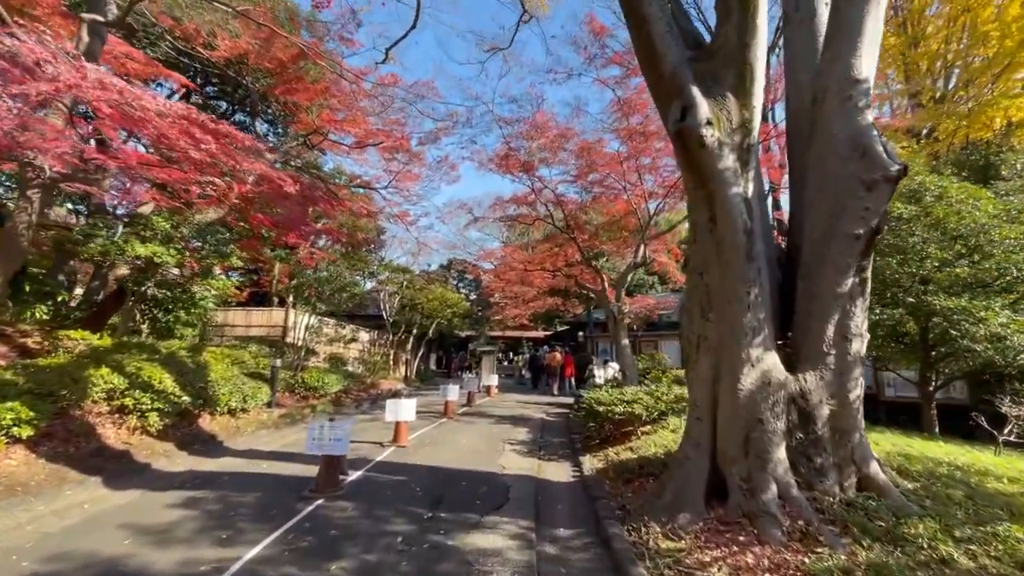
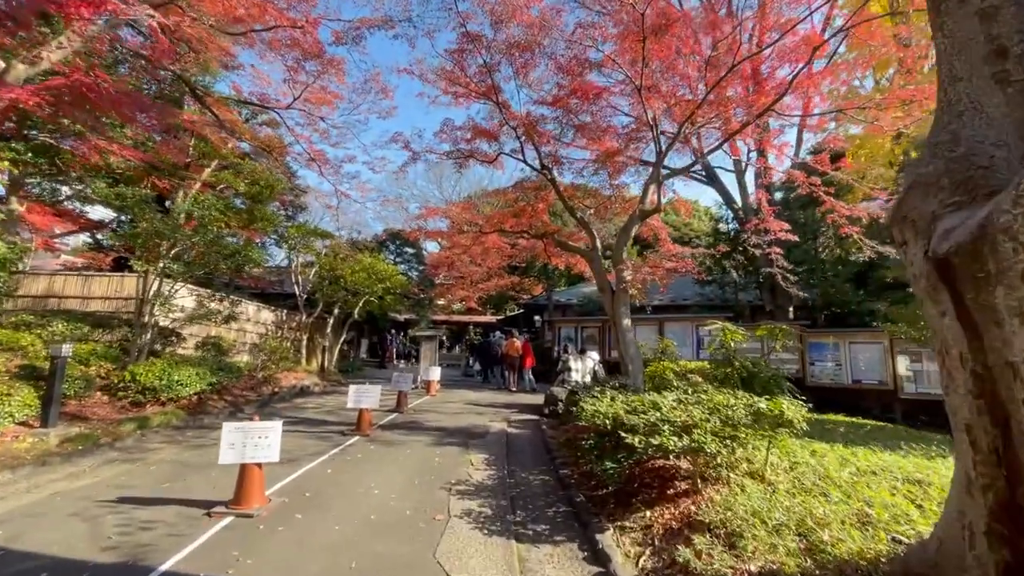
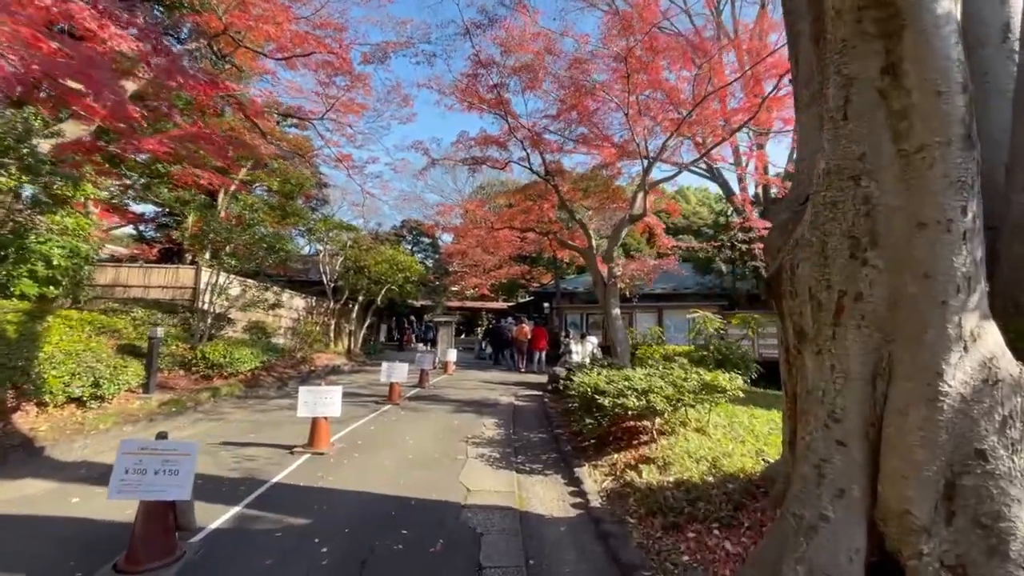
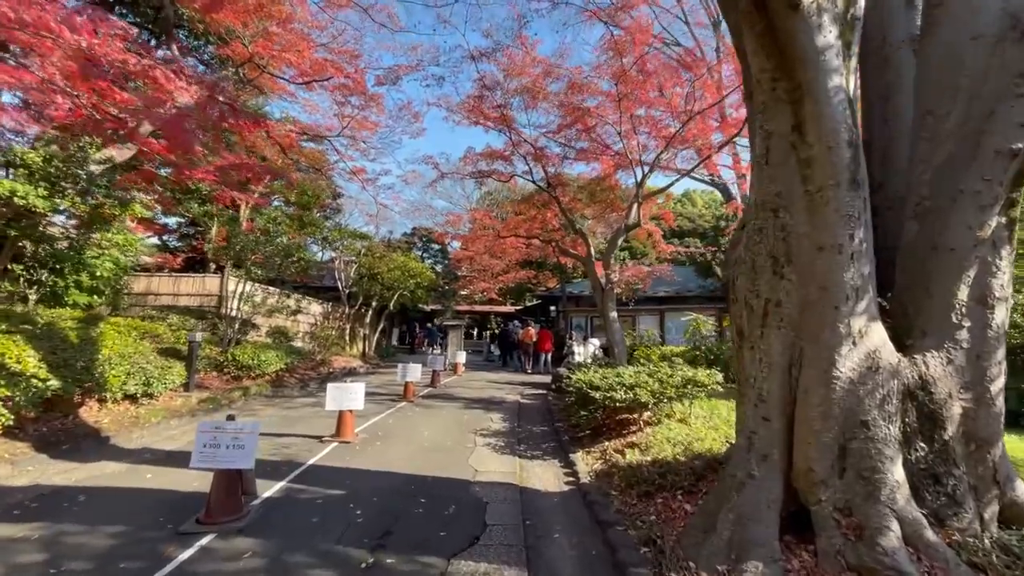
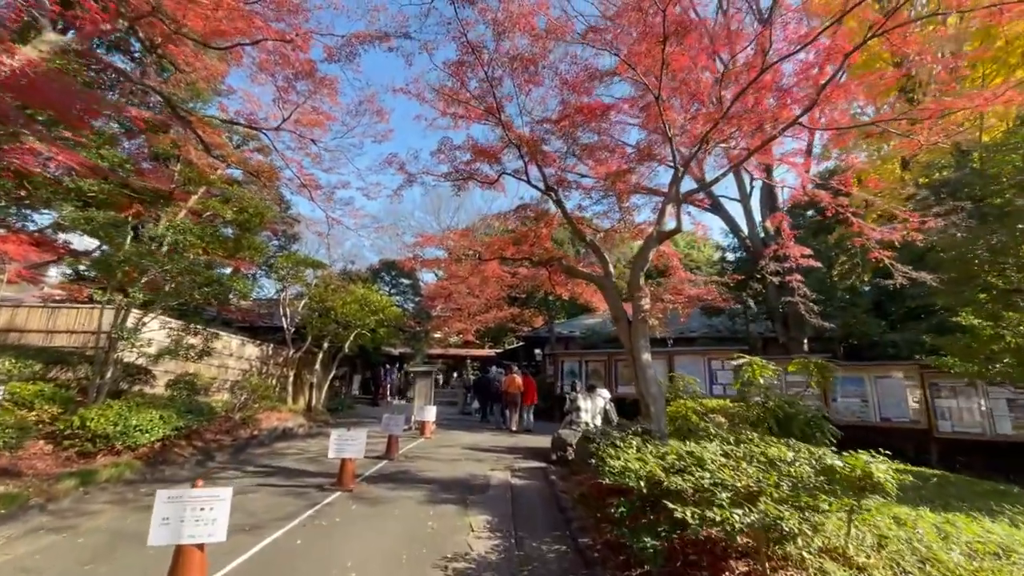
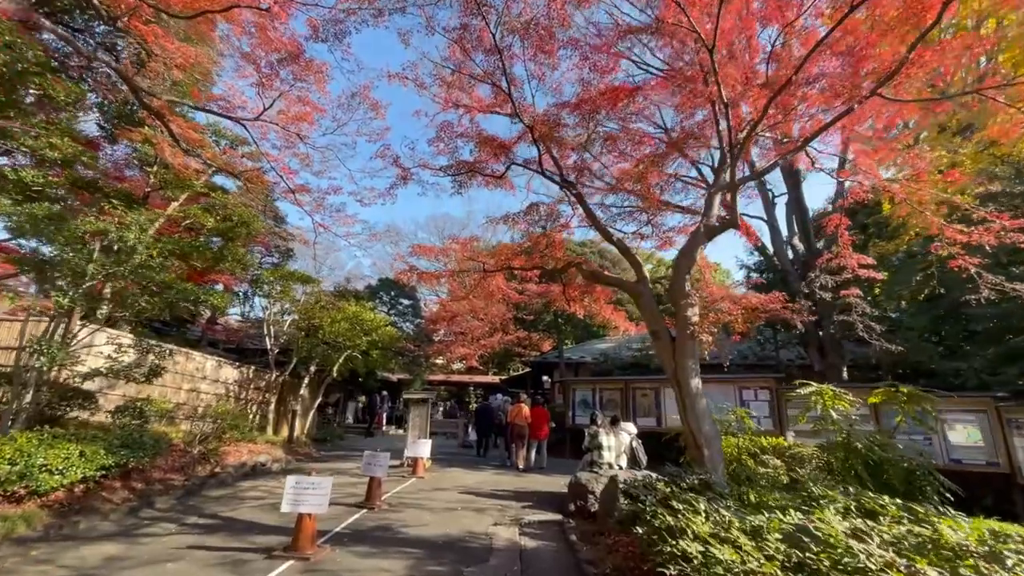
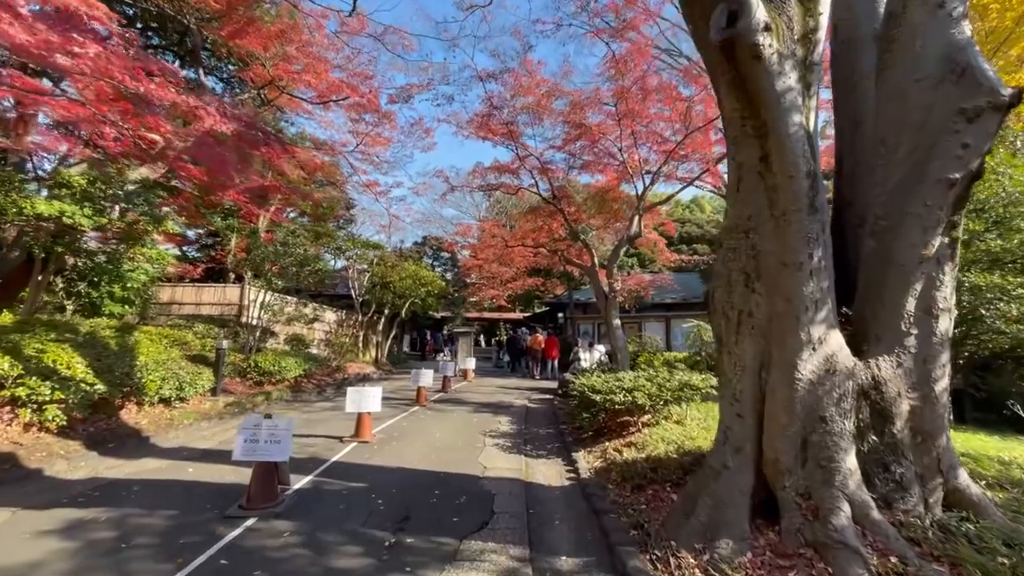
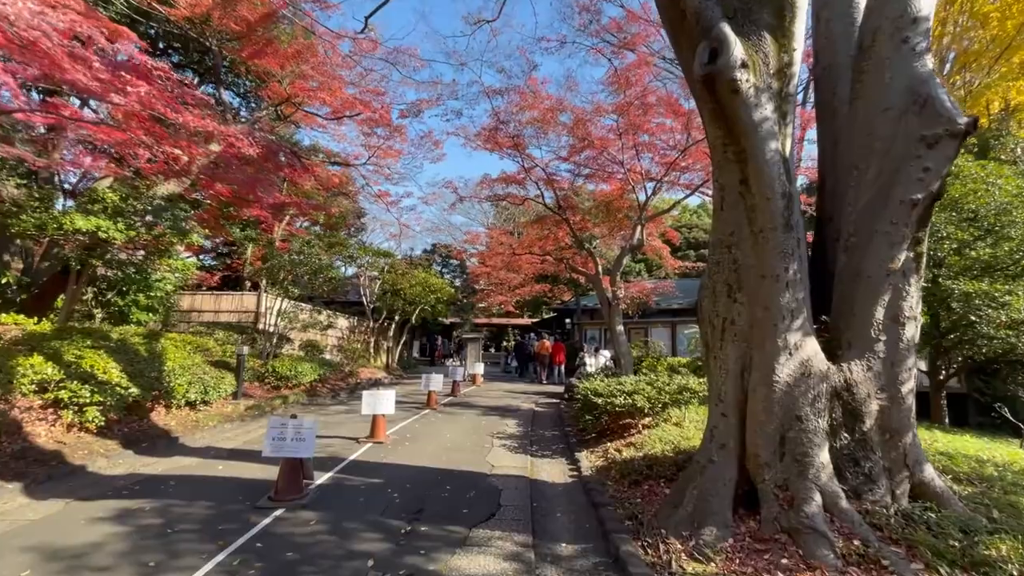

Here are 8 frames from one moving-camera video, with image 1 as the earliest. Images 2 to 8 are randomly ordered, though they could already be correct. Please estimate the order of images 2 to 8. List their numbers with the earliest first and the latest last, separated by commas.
8, 7, 4, 3, 2, 5, 6
